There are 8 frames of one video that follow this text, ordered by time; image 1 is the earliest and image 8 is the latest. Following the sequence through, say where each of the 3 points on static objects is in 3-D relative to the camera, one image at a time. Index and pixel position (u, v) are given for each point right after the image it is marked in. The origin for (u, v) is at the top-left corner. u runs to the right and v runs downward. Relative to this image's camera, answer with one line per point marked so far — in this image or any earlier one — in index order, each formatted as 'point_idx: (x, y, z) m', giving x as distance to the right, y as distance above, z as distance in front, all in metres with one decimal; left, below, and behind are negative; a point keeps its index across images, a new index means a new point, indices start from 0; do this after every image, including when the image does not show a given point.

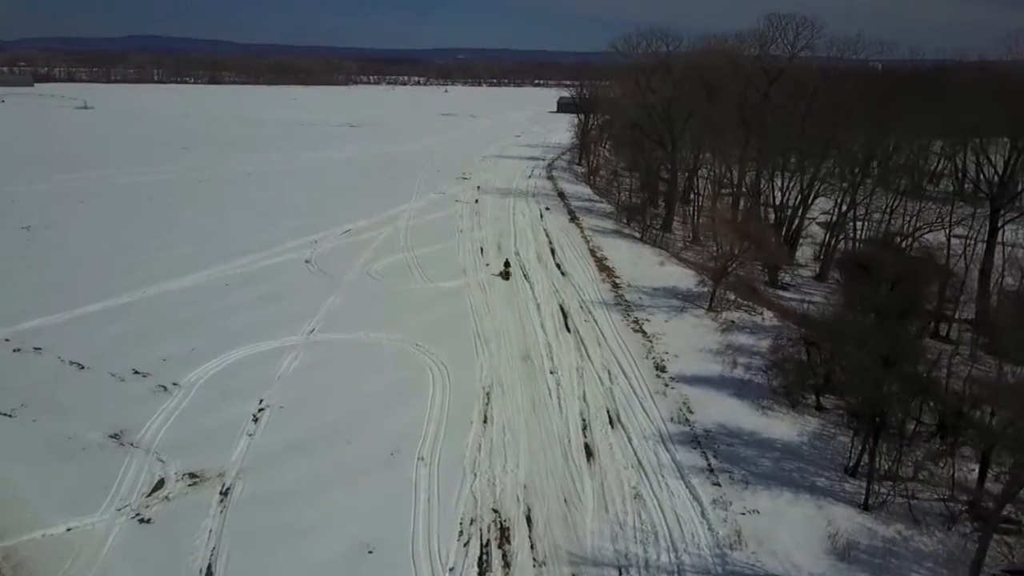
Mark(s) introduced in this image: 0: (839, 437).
0: (+5.8, -2.6, +12.5) m
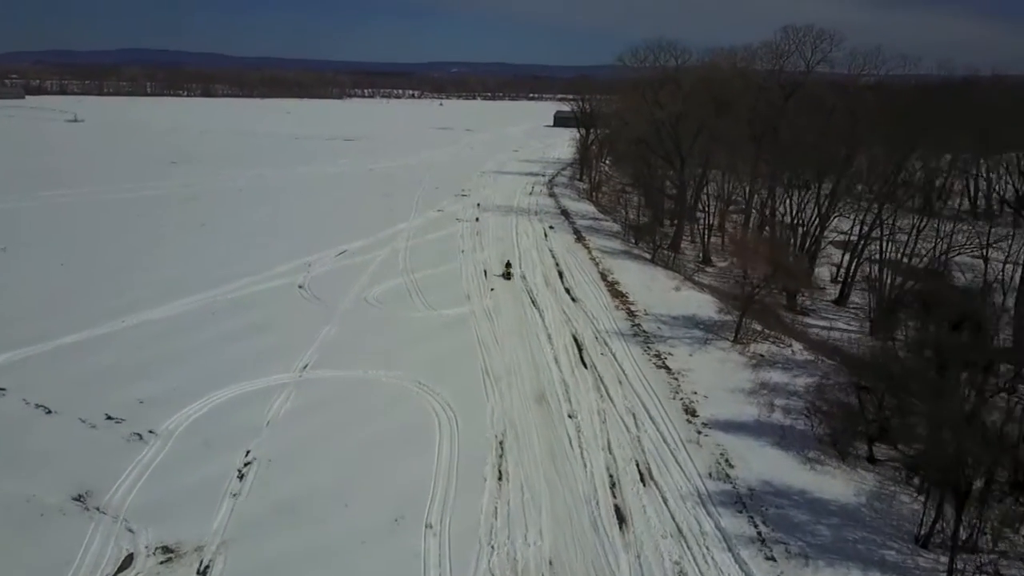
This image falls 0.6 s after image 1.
0: (+6.1, -3.3, +11.1) m
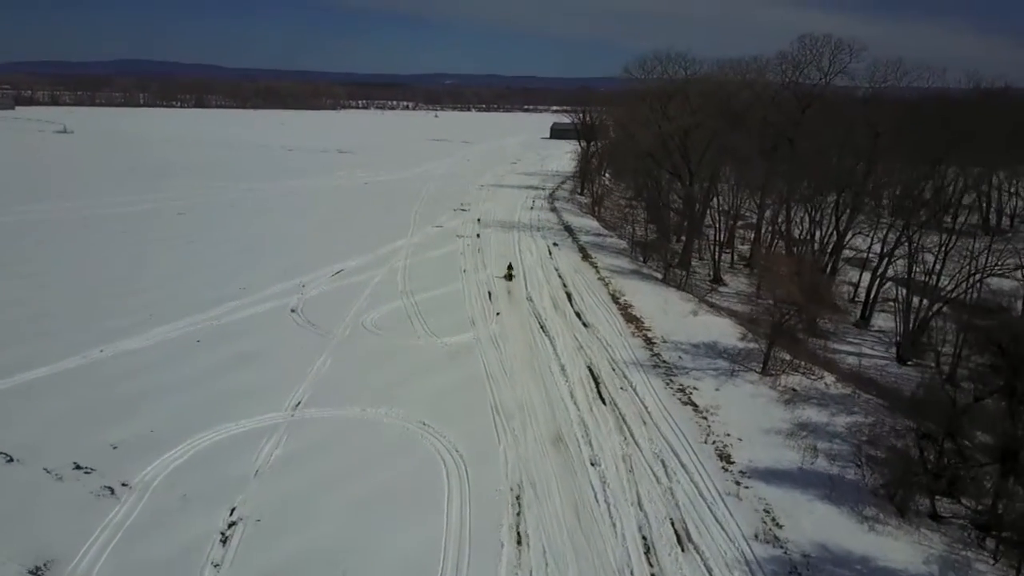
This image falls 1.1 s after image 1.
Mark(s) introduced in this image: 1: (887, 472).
0: (+6.4, -3.8, +9.8) m
1: (+6.0, -3.0, +11.5) m
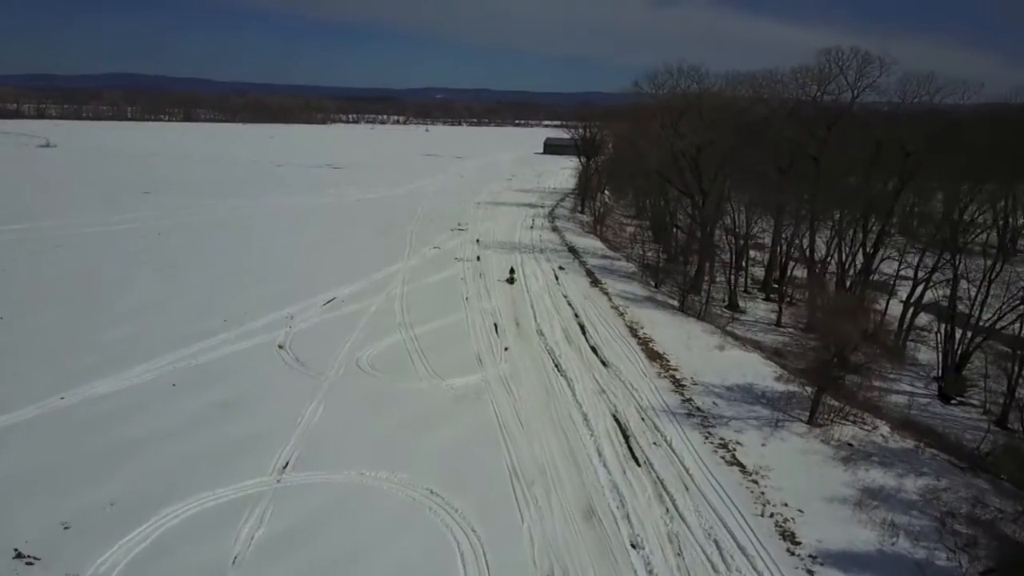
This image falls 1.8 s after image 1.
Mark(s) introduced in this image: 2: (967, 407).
0: (+6.8, -4.5, +8.0) m
1: (+6.4, -3.7, +9.7) m
2: (+12.4, -3.2, +19.3) m
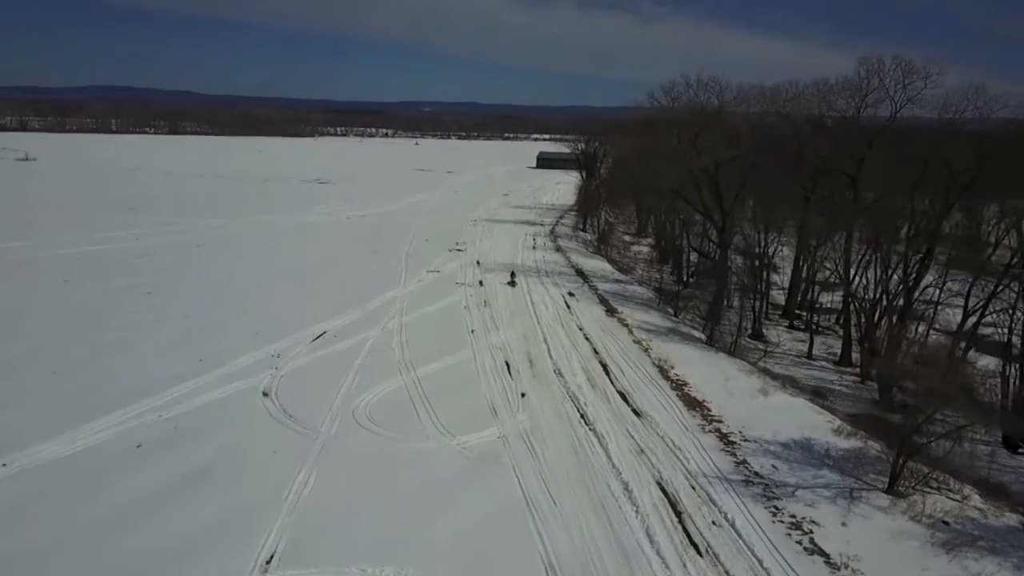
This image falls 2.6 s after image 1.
0: (+7.4, -5.1, +5.8) m
1: (+7.0, -4.4, +7.5) m
2: (+12.8, -4.1, +17.2) m
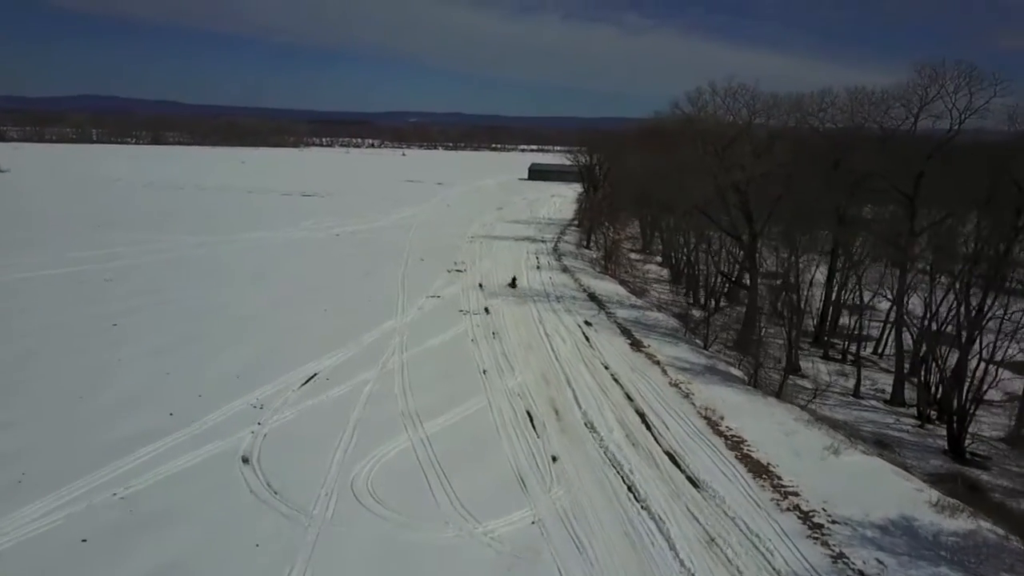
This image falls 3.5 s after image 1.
0: (+8.1, -5.8, +3.2) m
1: (+7.7, -5.1, +4.9) m
2: (+13.3, -4.9, +14.8) m
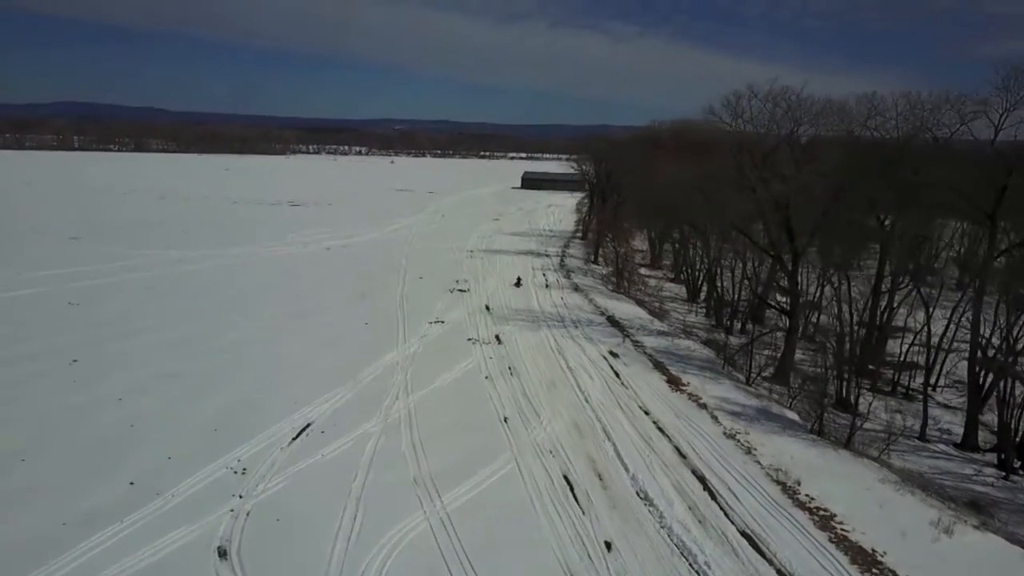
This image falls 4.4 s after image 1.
0: (+9.0, -6.4, +0.6) m
1: (+8.6, -5.7, +2.4) m
2: (+14.0, -5.6, +12.3) m
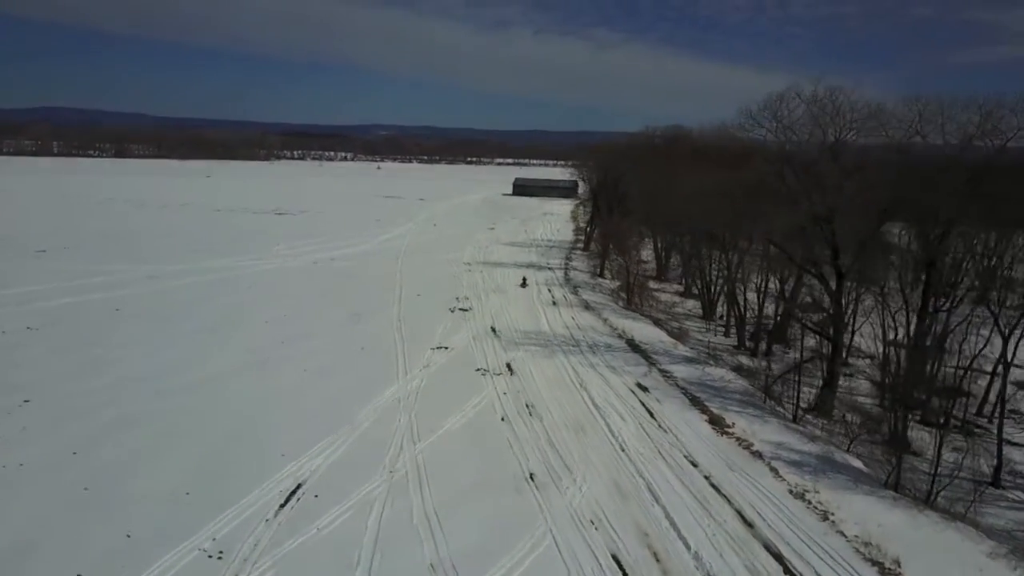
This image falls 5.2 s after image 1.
0: (+9.9, -6.9, -1.6) m
1: (+9.4, -6.2, +0.1) m
2: (+14.6, -6.1, +10.1) m
